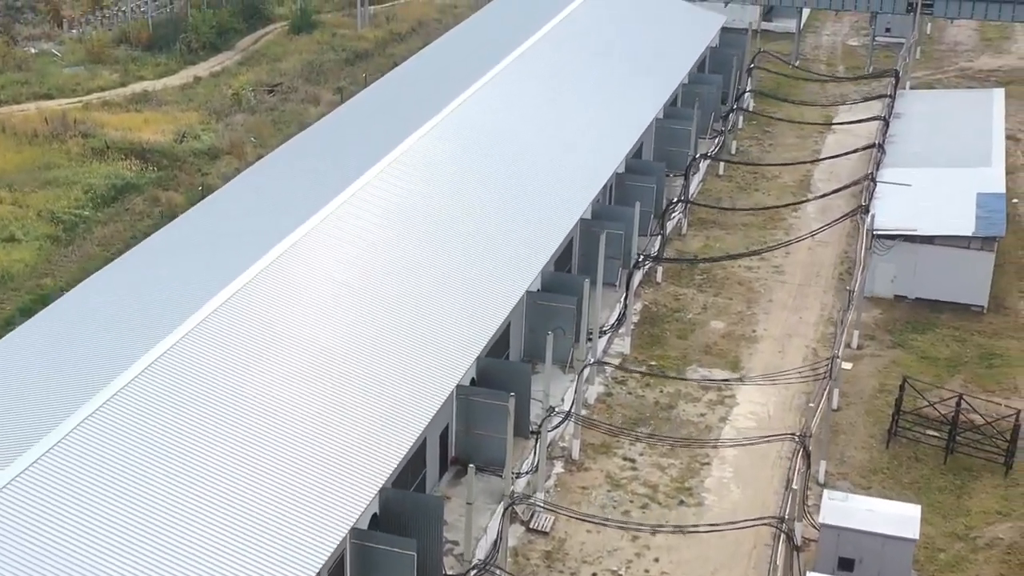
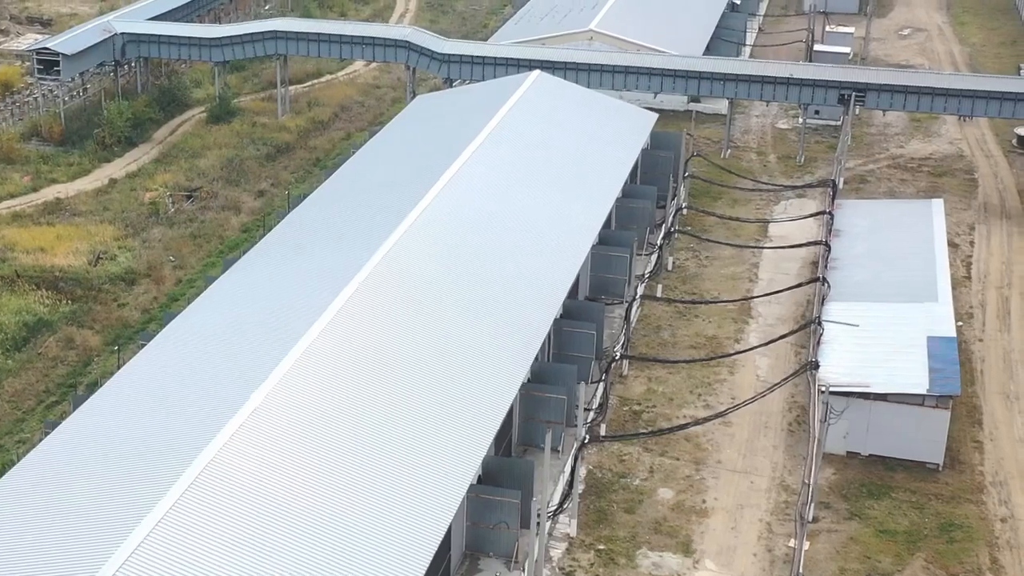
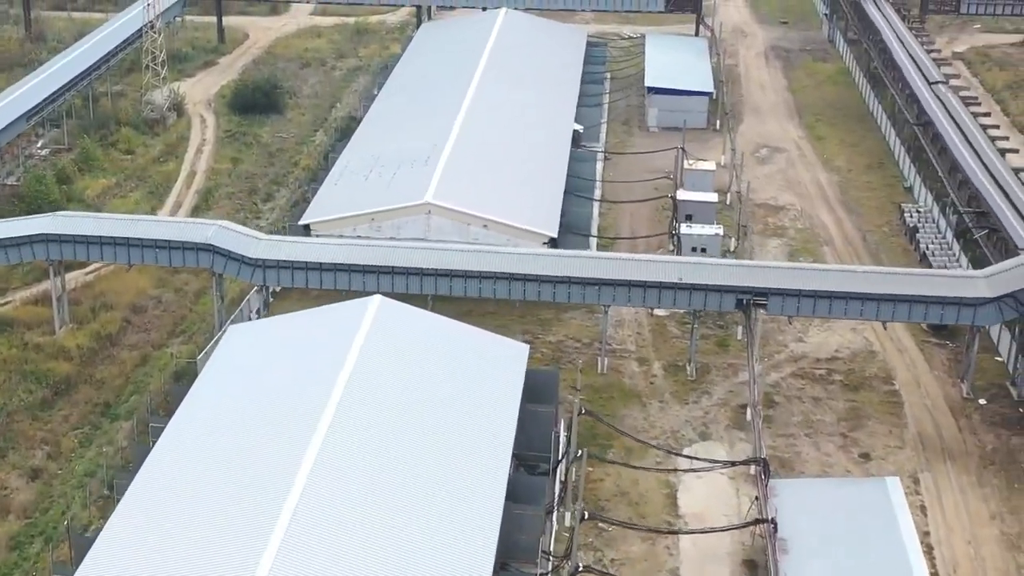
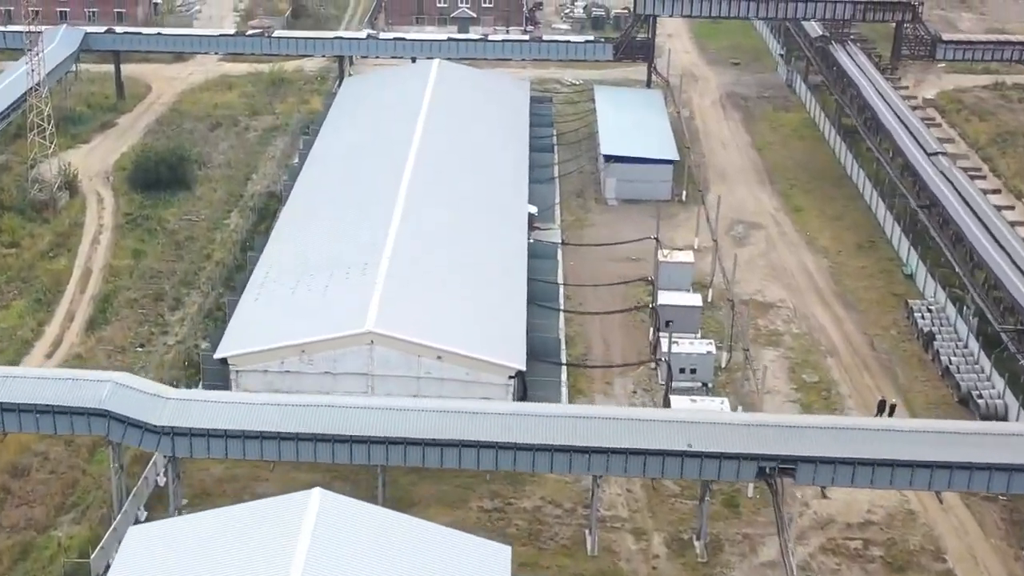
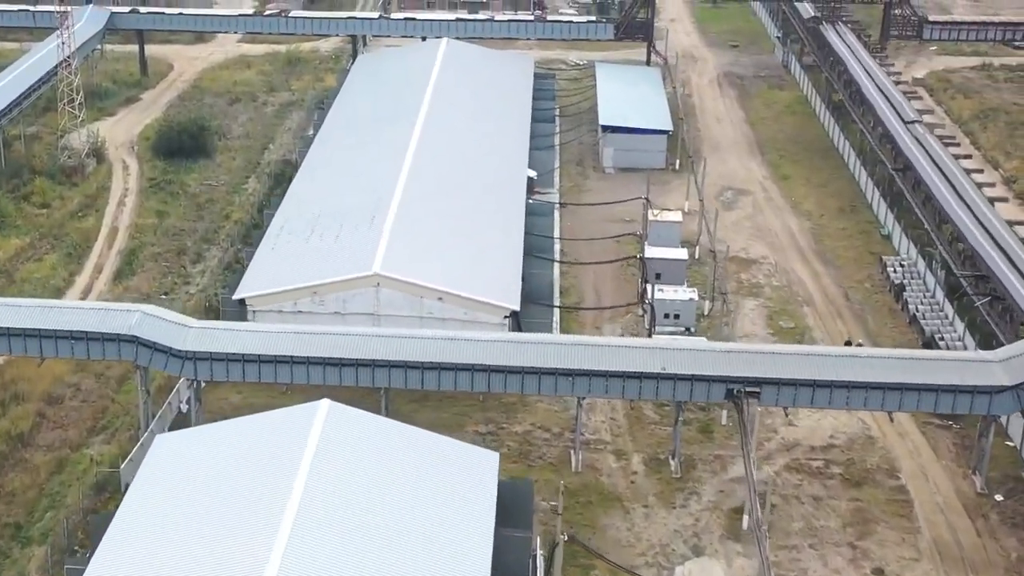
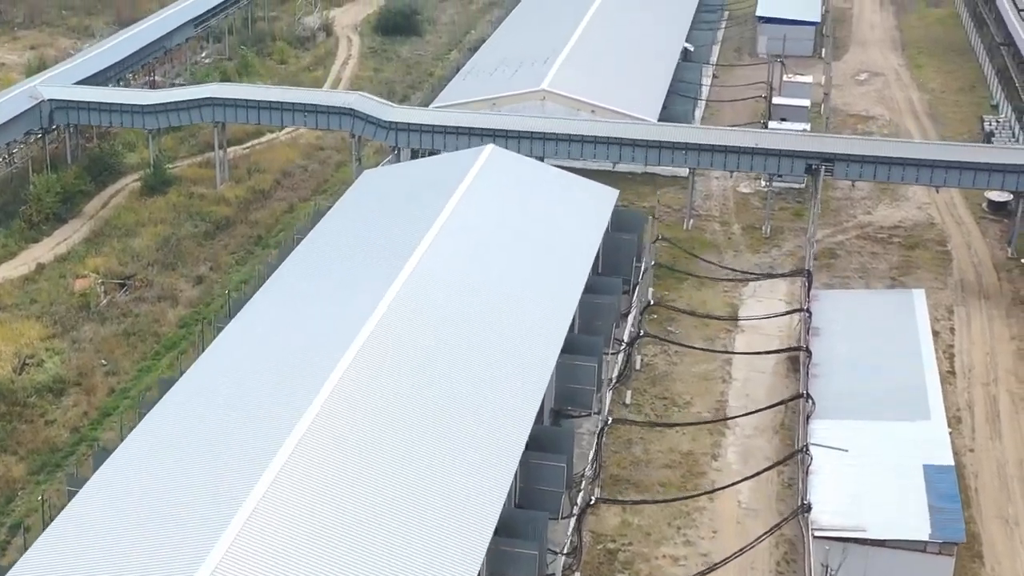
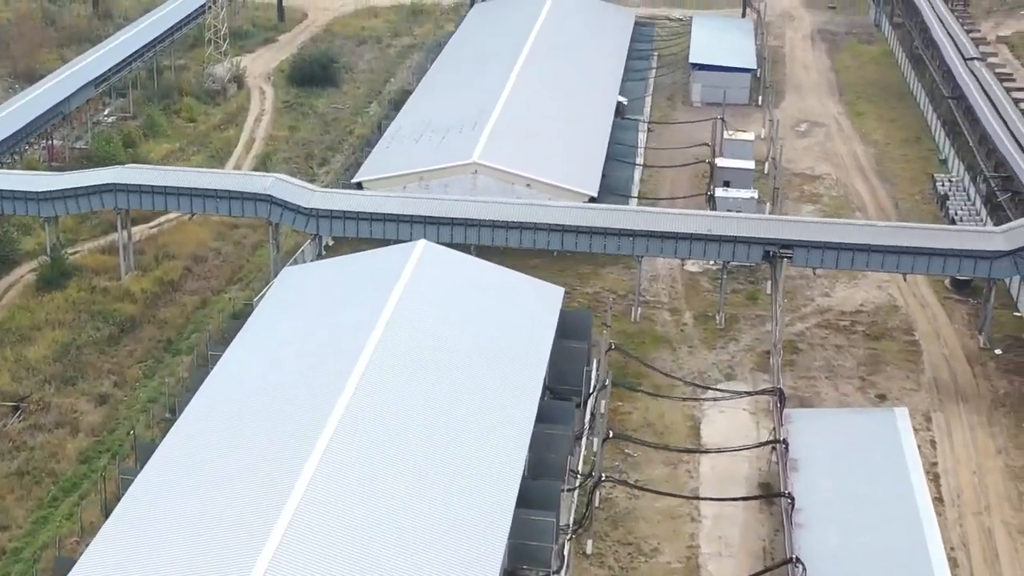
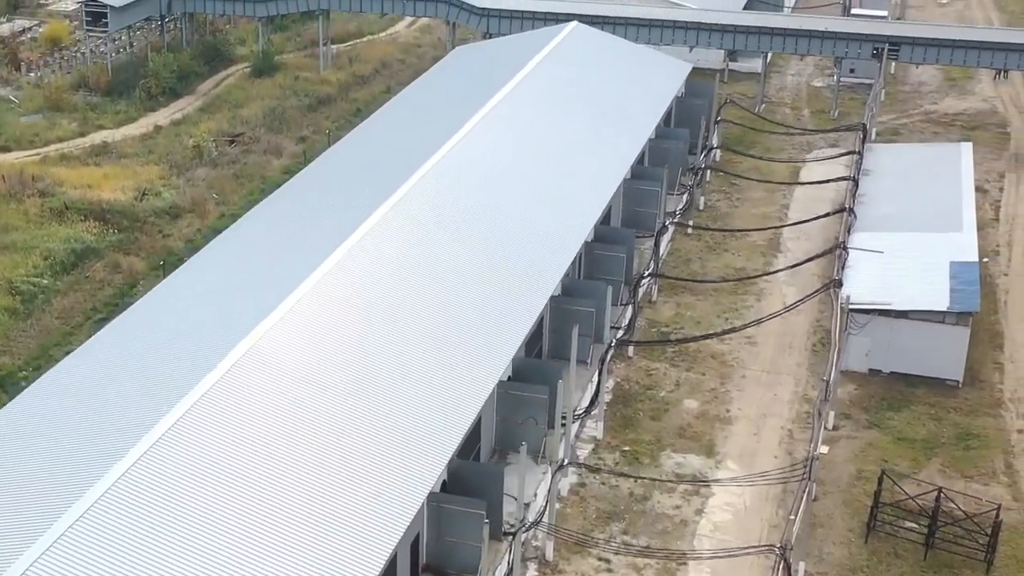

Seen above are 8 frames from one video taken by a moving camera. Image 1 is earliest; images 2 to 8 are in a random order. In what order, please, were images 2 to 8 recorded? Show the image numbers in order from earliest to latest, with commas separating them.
8, 2, 6, 7, 3, 5, 4
